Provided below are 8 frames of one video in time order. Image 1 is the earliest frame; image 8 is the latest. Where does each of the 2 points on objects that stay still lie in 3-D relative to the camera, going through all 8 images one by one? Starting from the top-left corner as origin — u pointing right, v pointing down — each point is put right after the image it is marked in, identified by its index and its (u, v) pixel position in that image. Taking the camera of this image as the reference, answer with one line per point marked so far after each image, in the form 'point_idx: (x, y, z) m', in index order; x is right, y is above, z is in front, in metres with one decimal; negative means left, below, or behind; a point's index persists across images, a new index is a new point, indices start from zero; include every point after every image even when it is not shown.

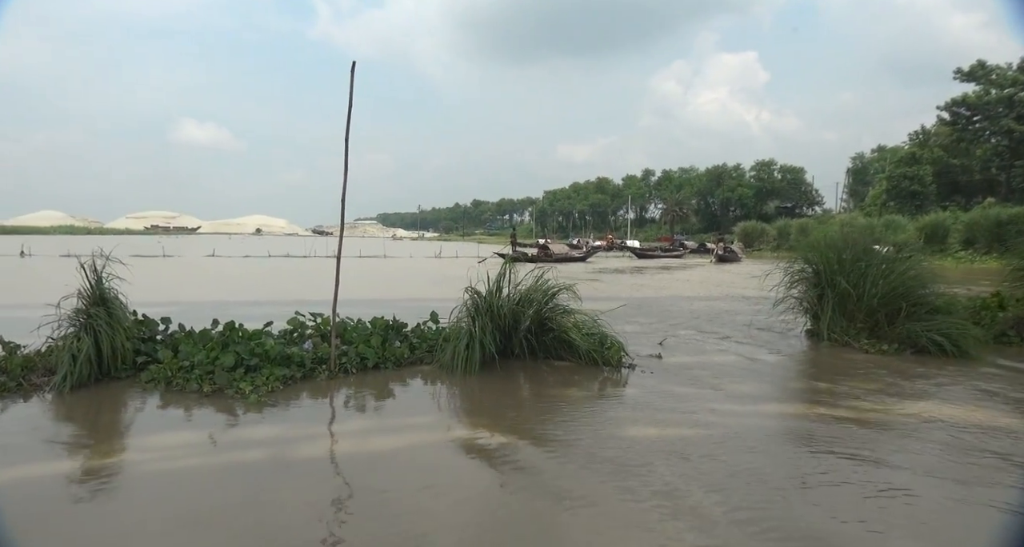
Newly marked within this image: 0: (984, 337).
0: (+6.8, -0.9, +10.2) m
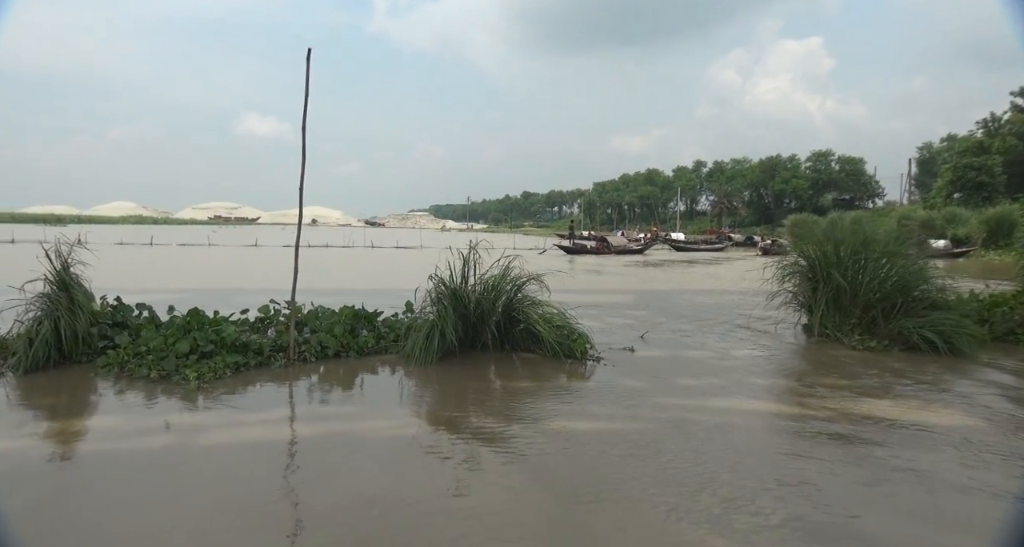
0: (+6.5, -0.9, +9.8) m
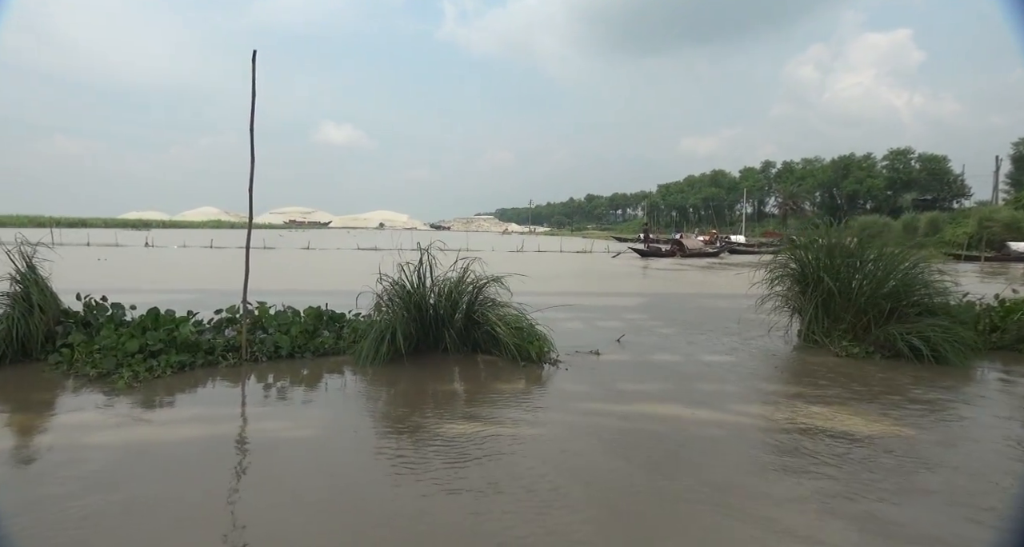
0: (+6.2, -0.9, +9.3) m
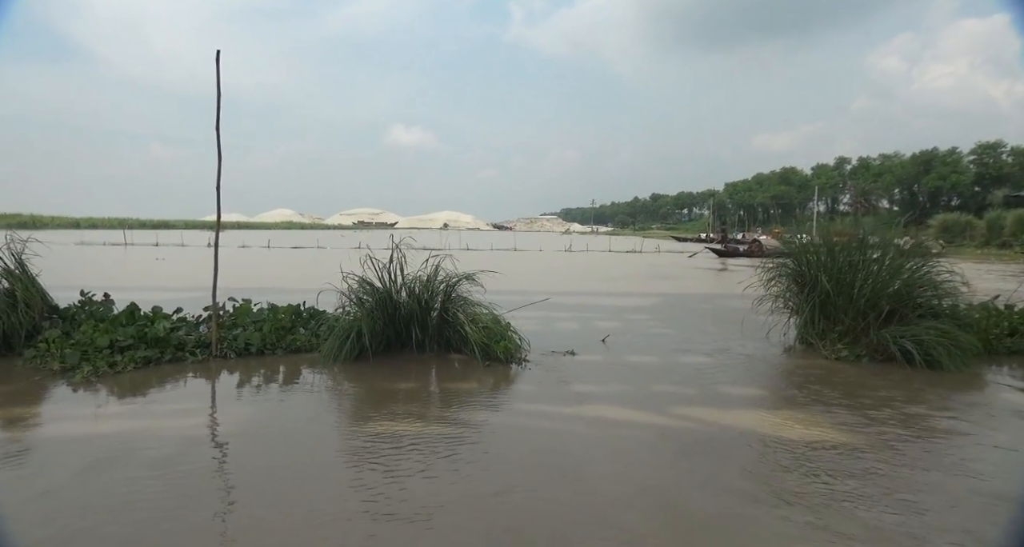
0: (+5.9, -0.9, +8.8) m
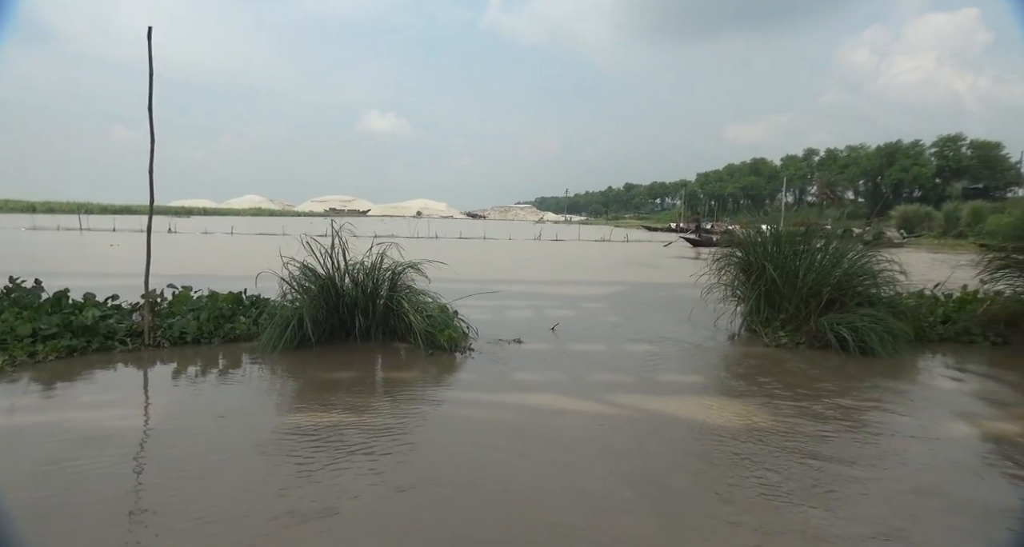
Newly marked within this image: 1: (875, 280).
0: (+5.2, -0.8, +9.0) m
1: (+4.8, -0.1, +9.2) m
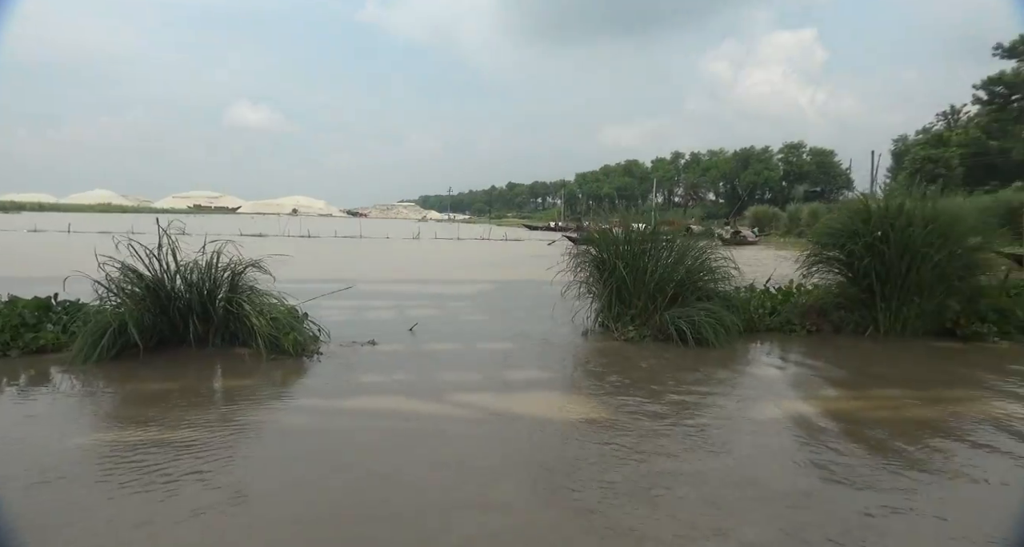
0: (+3.3, -0.7, +9.7) m
1: (+2.9, 0.0, +9.8) m
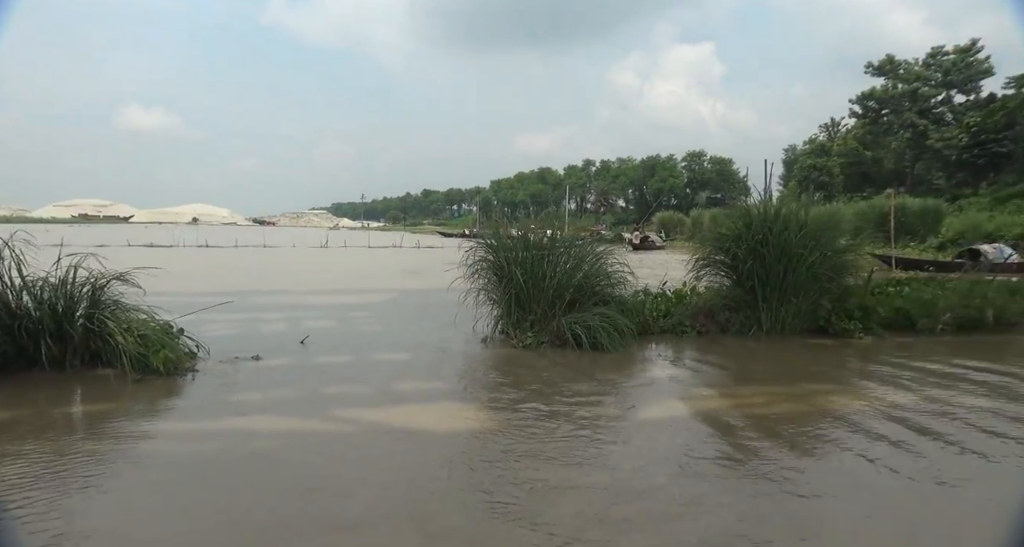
0: (+1.8, -0.8, +9.9) m
1: (+1.4, -0.1, +9.9) m
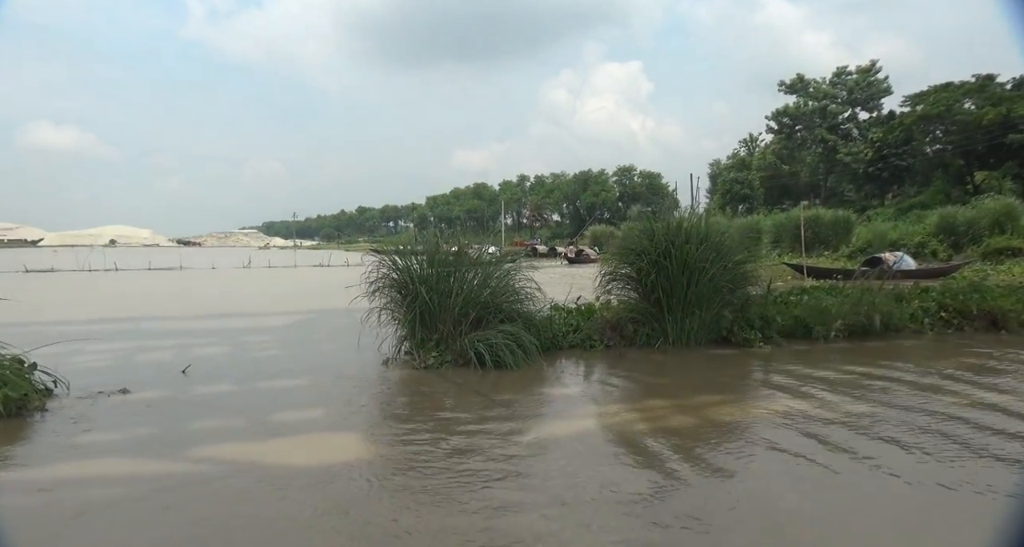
0: (+0.5, -1.0, +9.6) m
1: (+0.1, -0.3, +9.7) m
